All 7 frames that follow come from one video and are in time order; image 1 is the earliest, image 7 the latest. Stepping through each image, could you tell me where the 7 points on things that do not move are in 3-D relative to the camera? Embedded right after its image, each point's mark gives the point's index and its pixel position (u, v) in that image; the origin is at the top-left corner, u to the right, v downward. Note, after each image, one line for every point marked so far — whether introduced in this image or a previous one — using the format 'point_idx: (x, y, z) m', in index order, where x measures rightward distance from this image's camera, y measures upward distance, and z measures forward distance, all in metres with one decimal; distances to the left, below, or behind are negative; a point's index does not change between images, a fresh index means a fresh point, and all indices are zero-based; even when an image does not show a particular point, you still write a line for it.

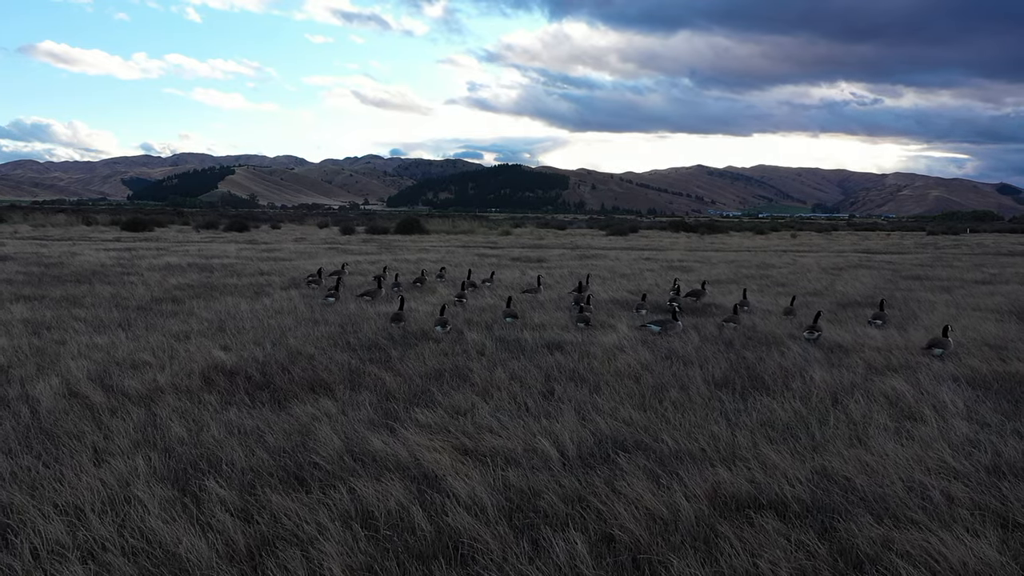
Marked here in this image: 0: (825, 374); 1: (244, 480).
0: (+2.9, -0.8, +7.7) m
1: (-1.5, -1.0, +4.5) m
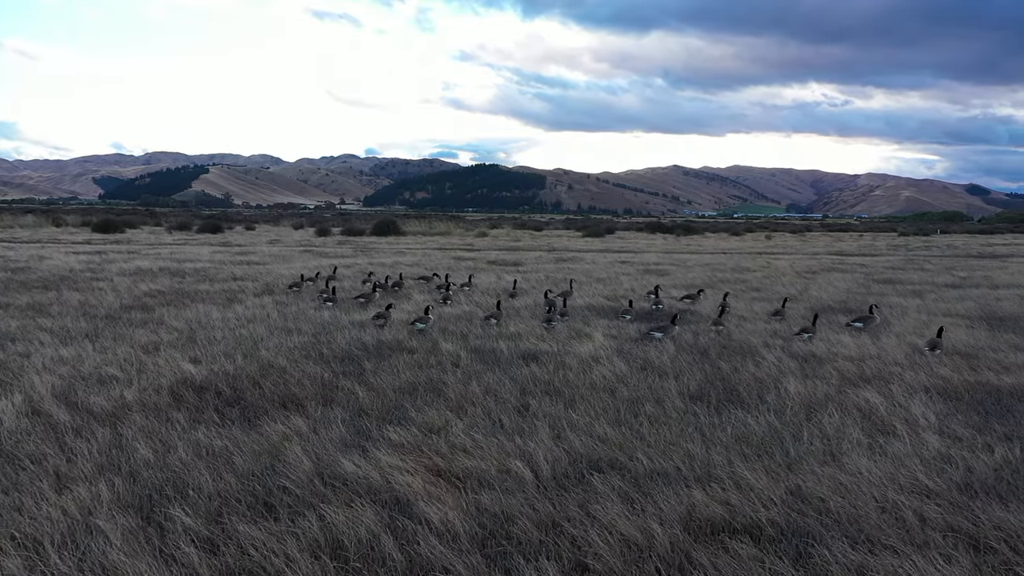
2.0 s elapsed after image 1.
0: (+2.7, -0.9, +7.7) m
1: (-1.6, -1.2, +4.4) m
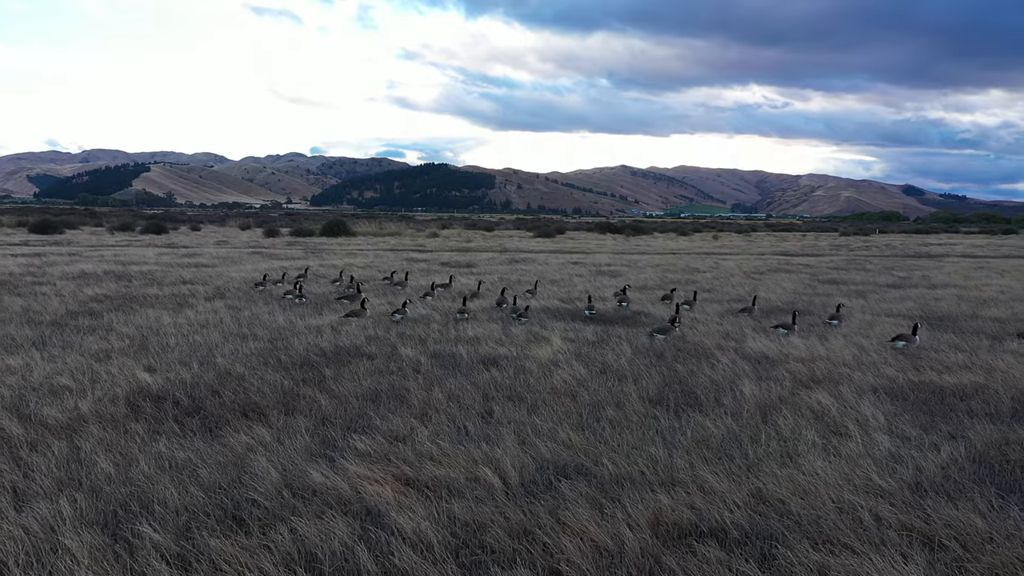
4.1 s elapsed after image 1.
0: (+2.3, -1.0, +7.9) m
1: (-1.8, -1.2, +4.4) m
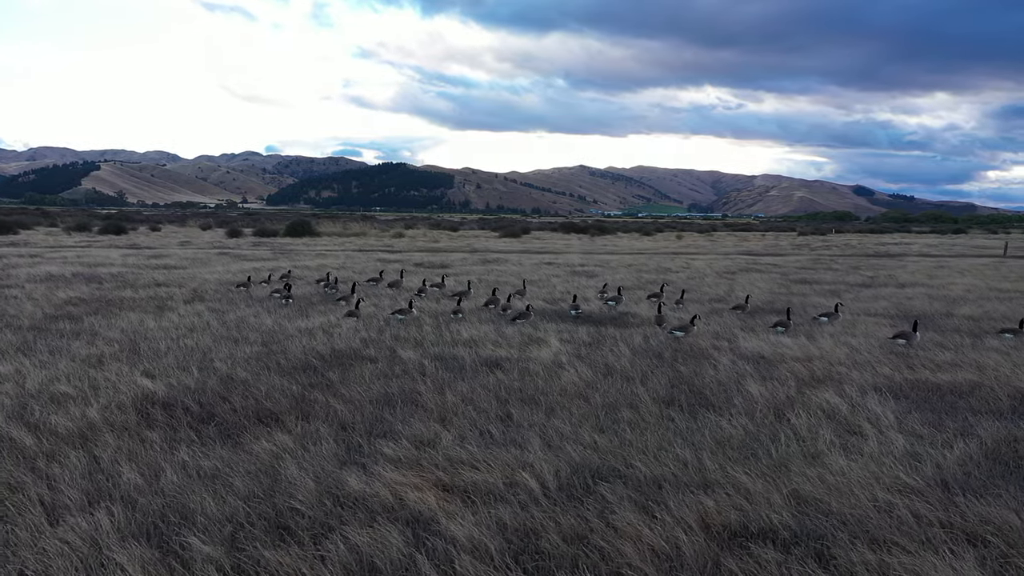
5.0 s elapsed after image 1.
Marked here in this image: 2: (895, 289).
0: (+2.4, -1.0, +8.0) m
1: (-1.5, -1.3, +4.3) m
2: (+9.3, 0.0, +19.9) m
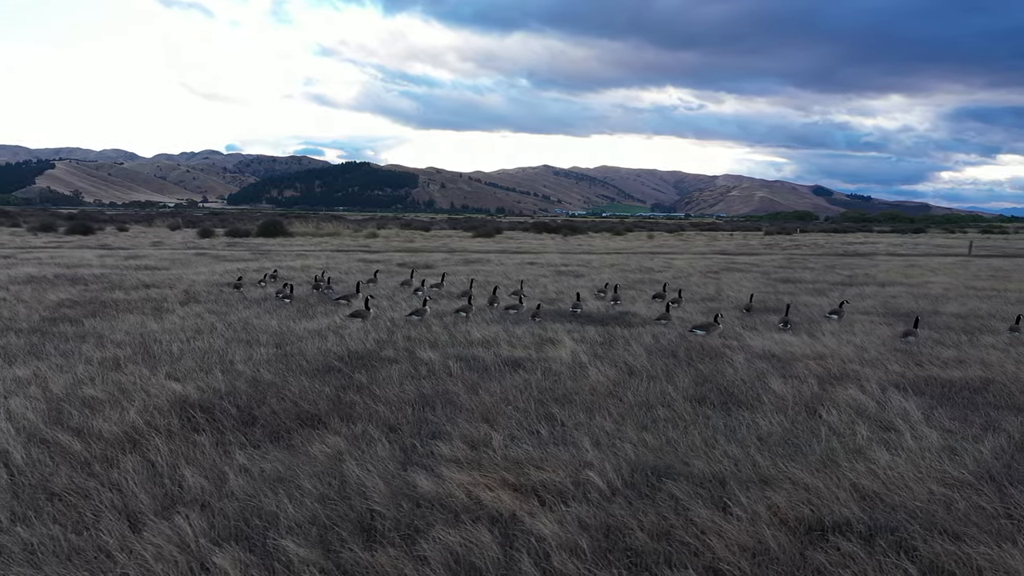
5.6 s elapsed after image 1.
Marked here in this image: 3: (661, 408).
0: (+2.7, -1.0, +8.2) m
1: (-1.0, -1.3, +4.3) m
2: (+9.0, 0.0, +20.4) m
3: (+1.3, -1.1, +7.3) m
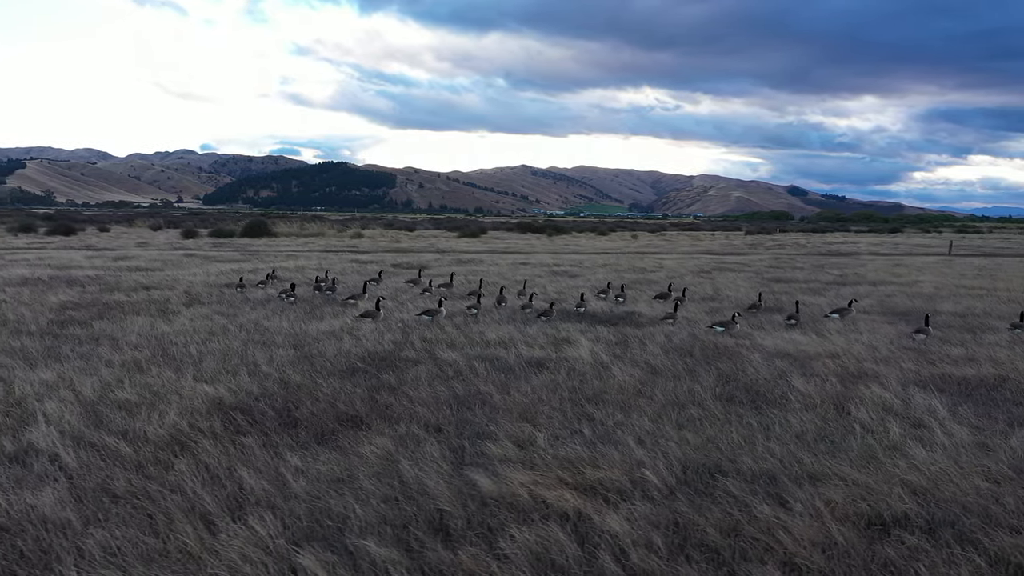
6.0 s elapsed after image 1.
0: (+3.0, -1.0, +8.3) m
1: (-0.7, -1.3, +4.3) m
2: (+9.0, 0.0, +20.7) m
3: (+1.6, -1.1, +7.4) m
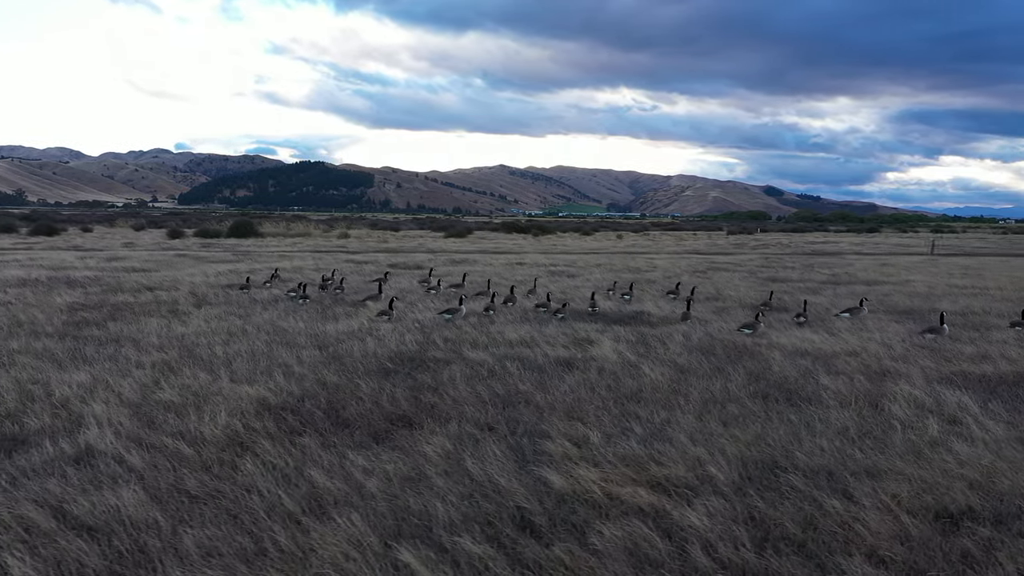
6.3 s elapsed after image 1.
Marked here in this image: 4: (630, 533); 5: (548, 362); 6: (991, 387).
0: (+3.3, -1.0, +8.5) m
1: (-0.2, -1.3, +4.4) m
2: (+9.0, 0.0, +21.0) m
3: (+2.0, -1.1, +7.5) m
4: (+0.6, -1.3, +4.3) m
5: (+0.4, -0.8, +9.4) m
6: (+4.9, -1.0, +8.5) m
